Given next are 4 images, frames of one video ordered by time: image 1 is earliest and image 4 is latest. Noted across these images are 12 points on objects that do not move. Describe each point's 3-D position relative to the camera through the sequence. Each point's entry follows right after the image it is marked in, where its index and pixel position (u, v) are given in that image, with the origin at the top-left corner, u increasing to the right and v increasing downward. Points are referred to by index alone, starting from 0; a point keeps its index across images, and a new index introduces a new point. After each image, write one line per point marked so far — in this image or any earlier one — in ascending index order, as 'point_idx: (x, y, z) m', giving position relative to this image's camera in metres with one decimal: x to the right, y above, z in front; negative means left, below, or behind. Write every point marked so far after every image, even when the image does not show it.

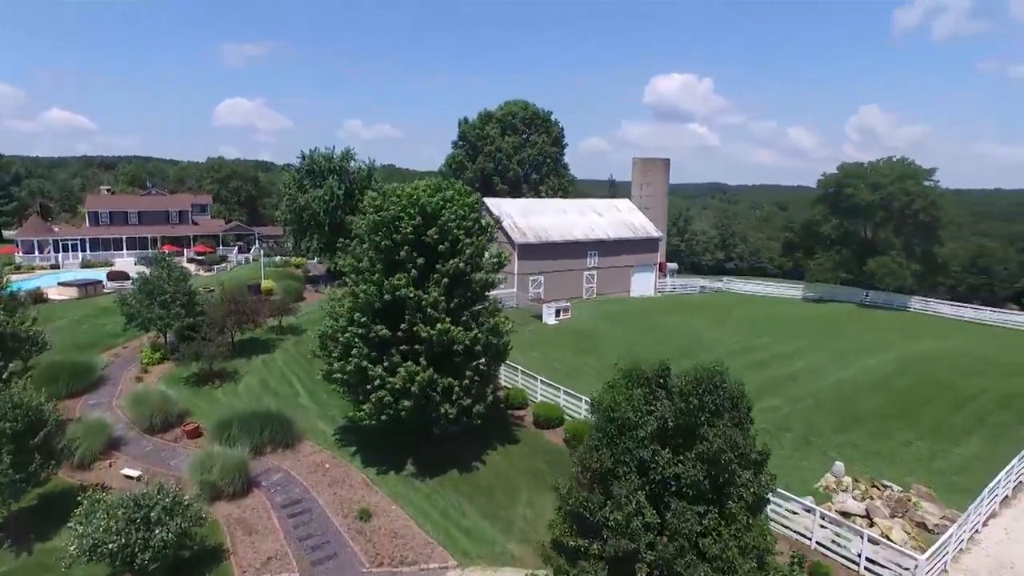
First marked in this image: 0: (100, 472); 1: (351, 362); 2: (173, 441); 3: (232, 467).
0: (-12.2, -5.5, +18.0) m
1: (-4.6, -2.1, +17.2) m
2: (-11.1, -5.0, +19.9) m
3: (-7.8, -5.0, +17.0) m
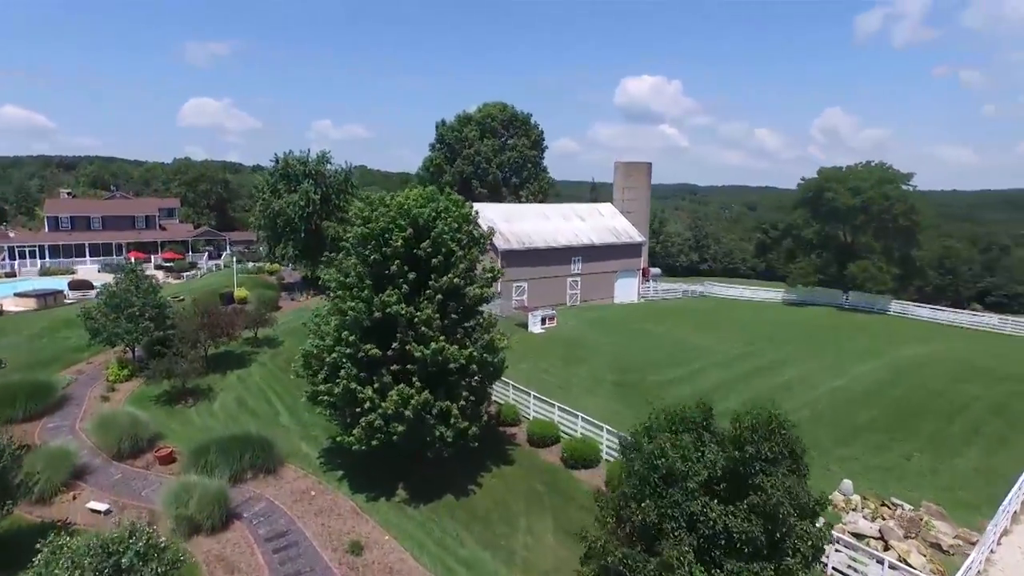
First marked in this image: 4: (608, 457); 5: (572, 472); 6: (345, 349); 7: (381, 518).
0: (-12.3, -6.0, +16.6) m
1: (-4.6, -2.5, +16.1) m
2: (-11.2, -5.5, +18.5) m
3: (-7.8, -5.4, +15.8) m
4: (+3.0, -5.4, +19.3) m
5: (+1.8, -5.7, +18.9) m
6: (-4.4, -1.6, +16.1) m
7: (-3.5, -6.2, +16.4) m
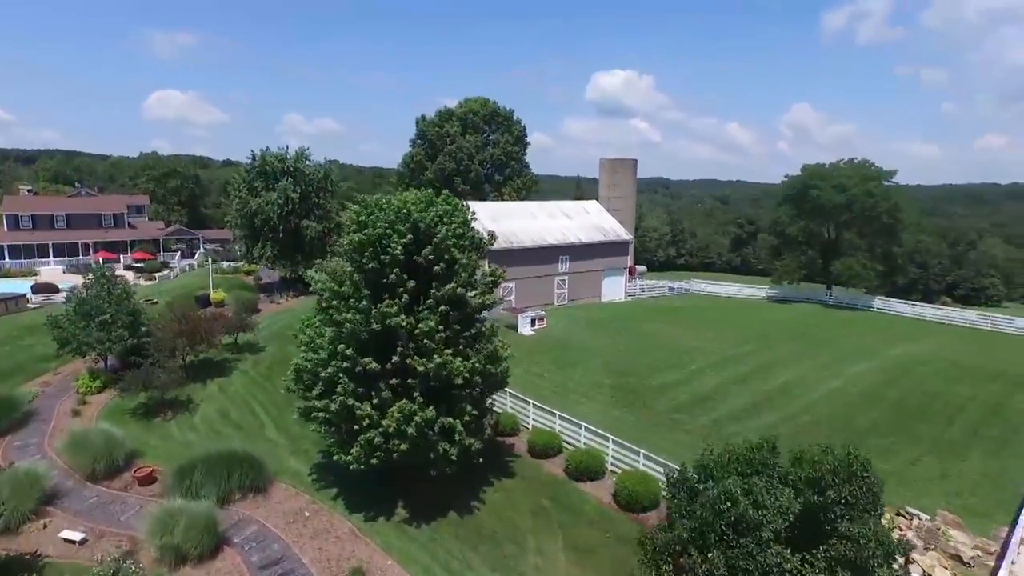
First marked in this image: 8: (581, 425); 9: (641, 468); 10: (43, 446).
0: (-12.1, -6.3, +15.4) m
1: (-4.4, -2.8, +15.1) m
2: (-11.1, -5.8, +17.3) m
3: (-7.6, -5.7, +14.7) m
4: (+3.1, -5.5, +18.6) m
5: (+1.9, -5.9, +18.2) m
6: (-4.3, -1.8, +15.1) m
7: (-3.3, -6.5, +15.5) m
8: (+2.3, -4.4, +19.7) m
9: (+3.8, -5.3, +17.9) m
10: (-15.2, -5.1, +19.7) m
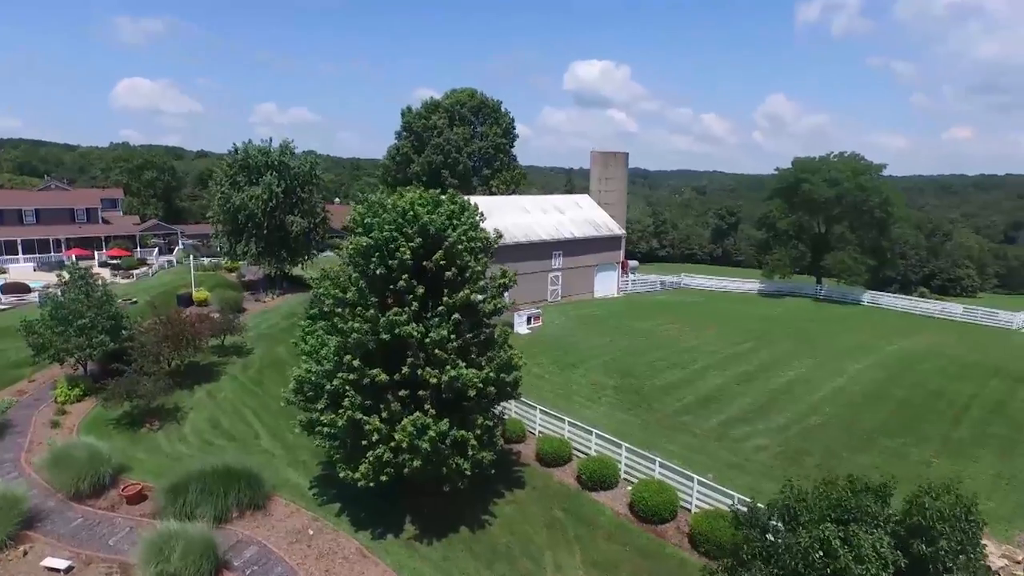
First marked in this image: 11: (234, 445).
0: (-11.7, -6.5, +14.3) m
1: (-4.0, -3.0, +14.3) m
2: (-10.8, -5.9, +16.3) m
3: (-7.2, -5.9, +13.7) m
4: (+3.4, -5.6, +18.1) m
5: (+2.2, -6.0, +17.6) m
6: (-3.9, -2.0, +14.2) m
7: (-2.9, -6.6, +14.8) m
8: (+2.5, -4.5, +19.1) m
9: (+4.1, -5.4, +17.3) m
10: (-14.9, -5.3, +18.5) m
11: (-9.1, -5.1, +19.9) m
